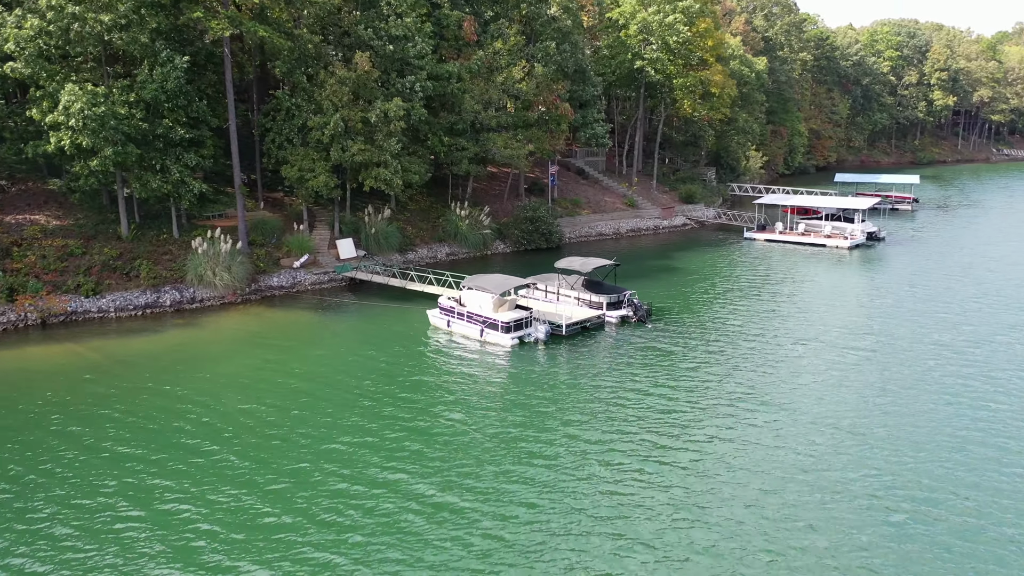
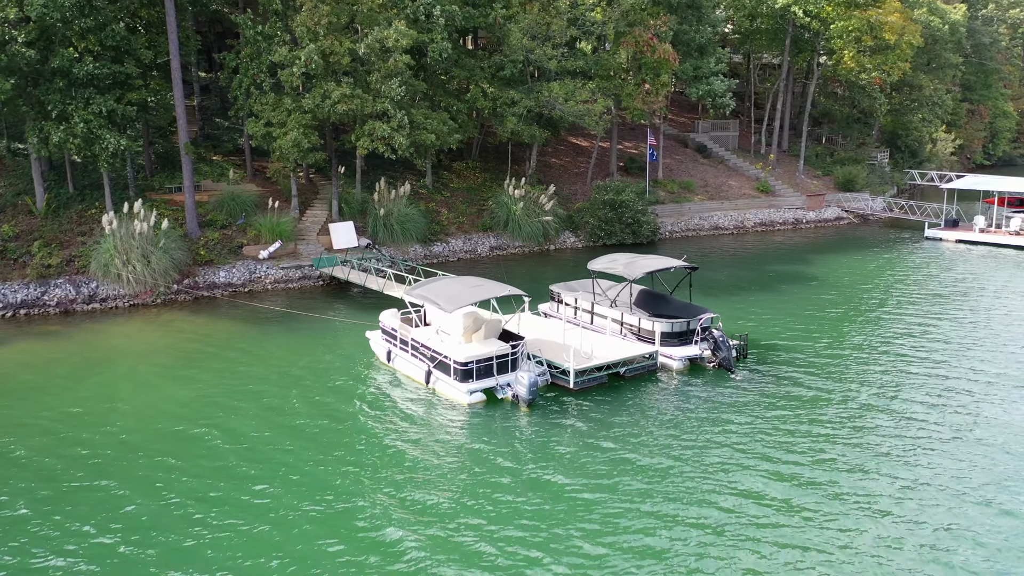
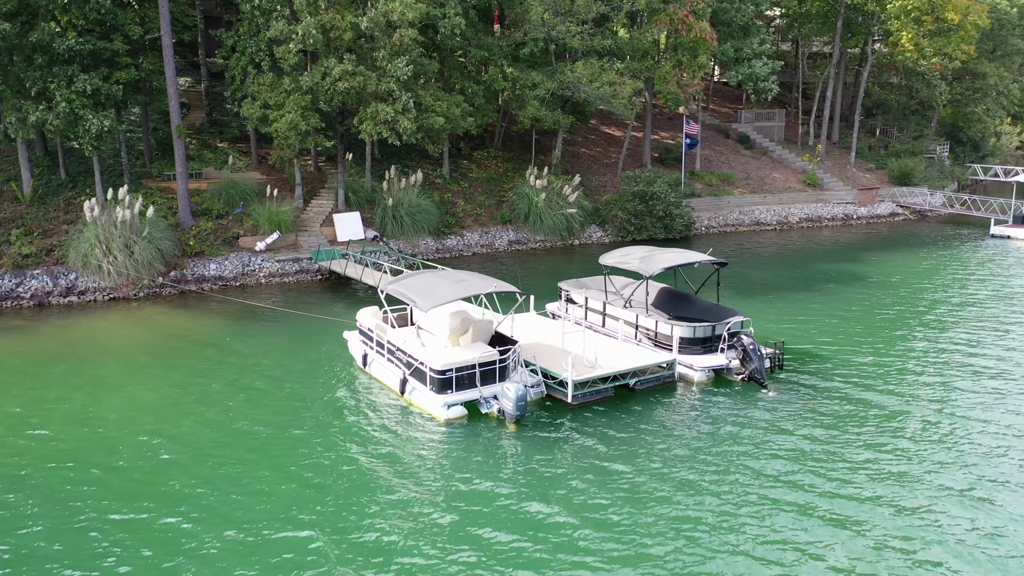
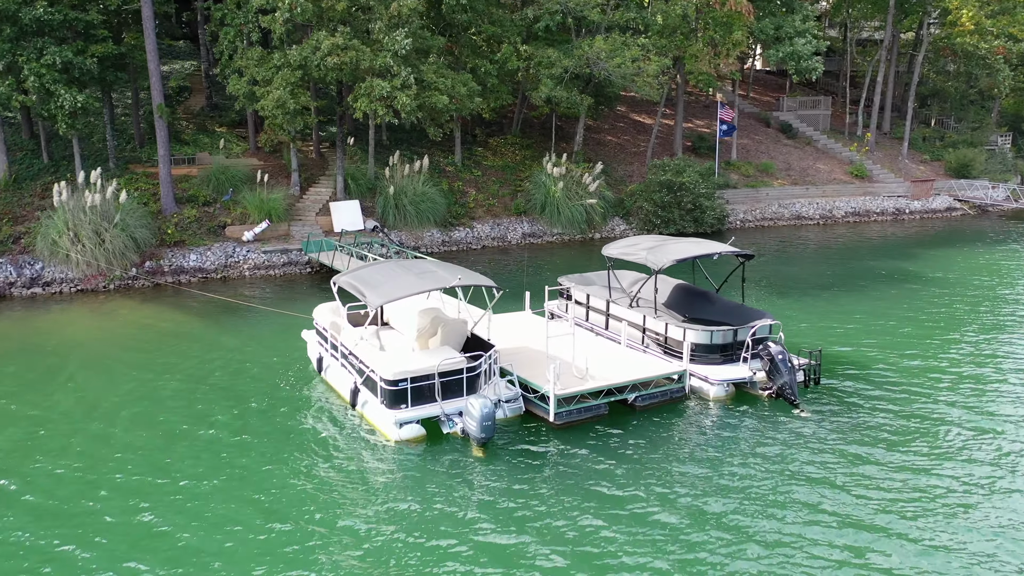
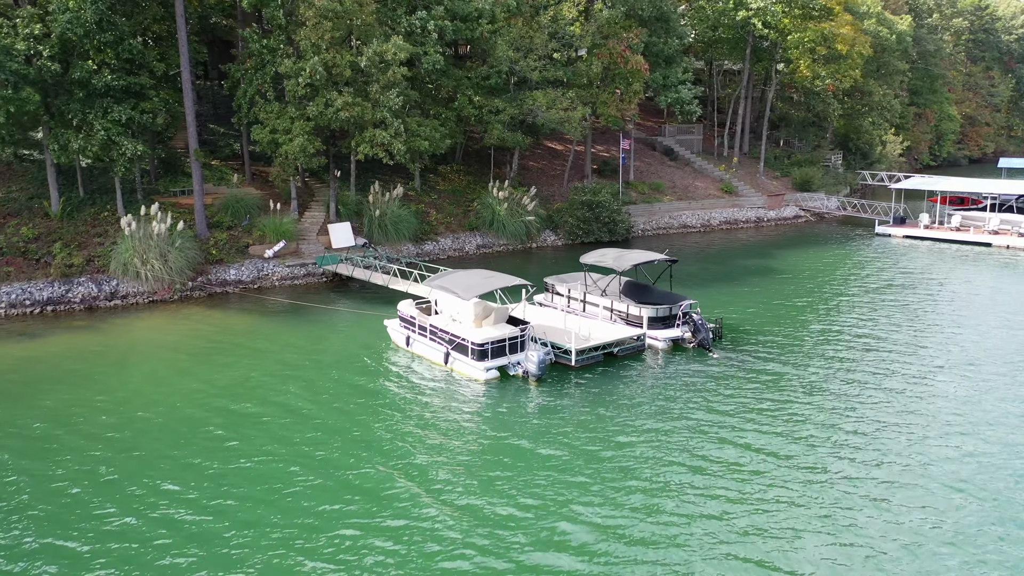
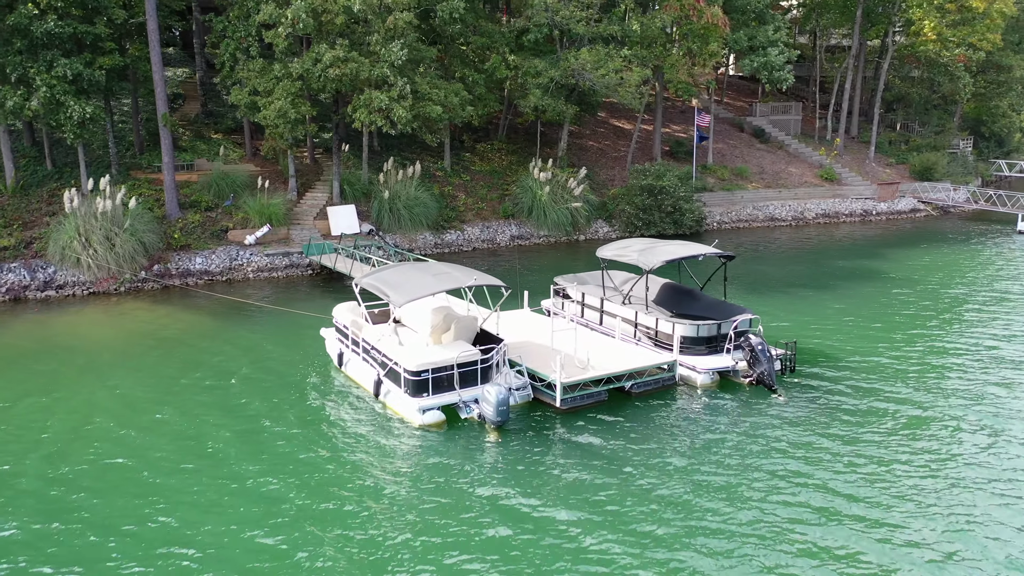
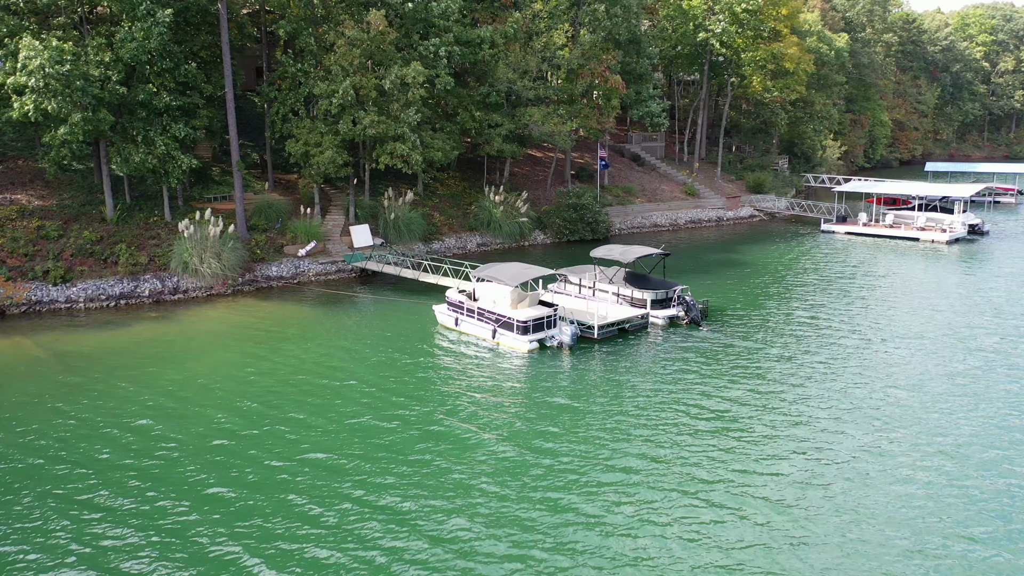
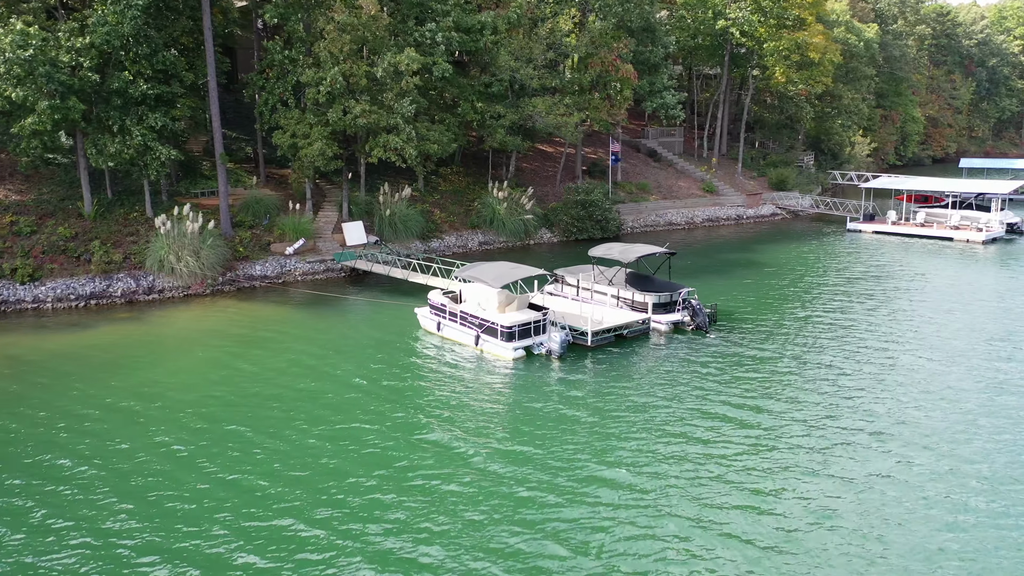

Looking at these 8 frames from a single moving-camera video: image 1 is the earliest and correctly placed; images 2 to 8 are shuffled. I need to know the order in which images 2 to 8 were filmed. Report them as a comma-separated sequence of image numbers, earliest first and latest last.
7, 8, 5, 2, 3, 6, 4
